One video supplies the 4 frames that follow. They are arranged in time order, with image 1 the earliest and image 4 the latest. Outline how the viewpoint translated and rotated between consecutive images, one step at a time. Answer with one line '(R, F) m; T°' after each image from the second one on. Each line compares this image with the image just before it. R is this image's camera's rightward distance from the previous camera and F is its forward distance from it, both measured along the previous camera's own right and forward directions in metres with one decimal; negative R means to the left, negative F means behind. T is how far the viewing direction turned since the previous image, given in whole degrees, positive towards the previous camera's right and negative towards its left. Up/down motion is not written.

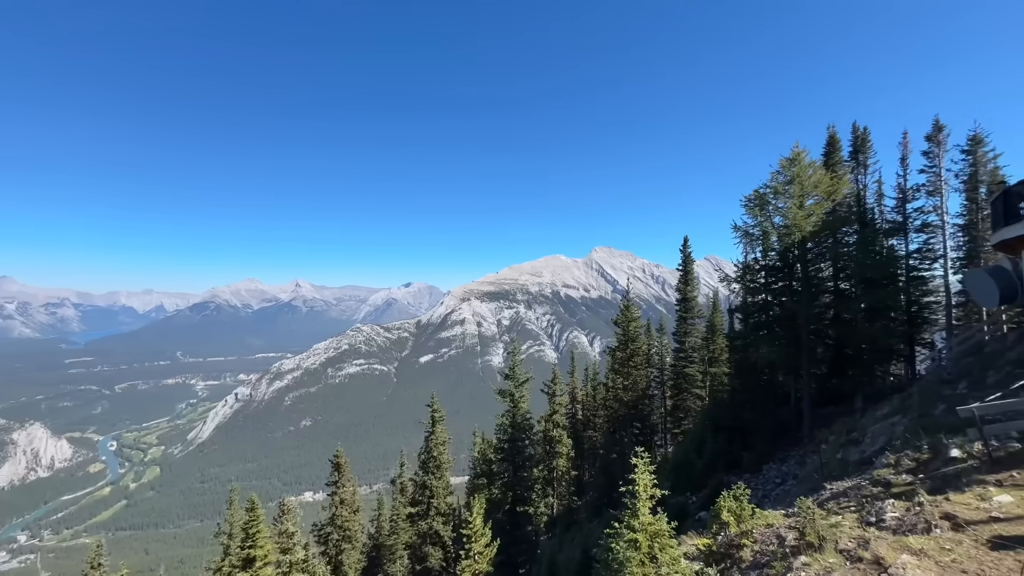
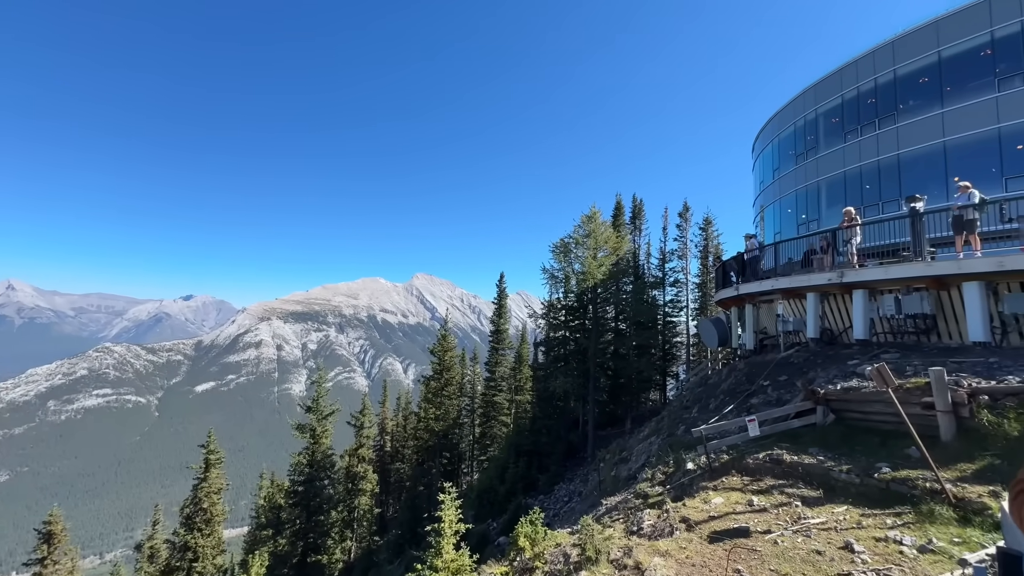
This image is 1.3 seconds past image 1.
(0.0, 0.0) m; +23°
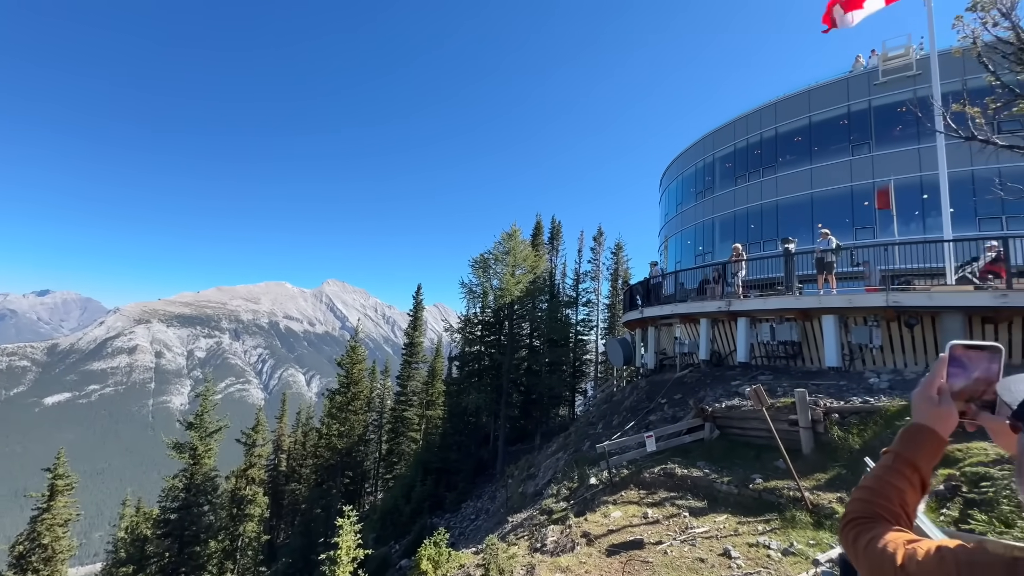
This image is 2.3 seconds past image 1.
(0.0, 0.0) m; +10°
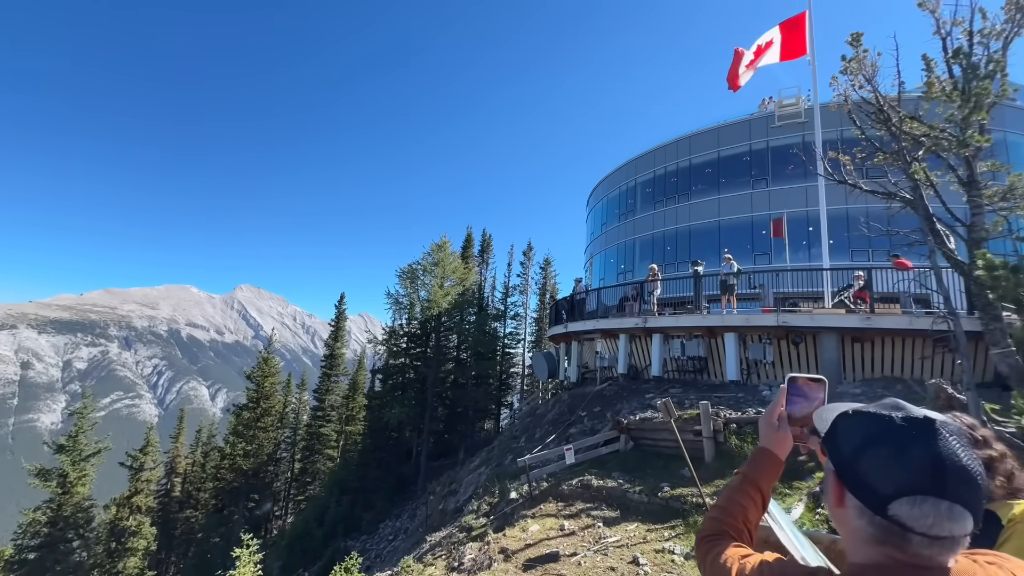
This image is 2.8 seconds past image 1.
(+0.1, 0.0) m; +9°
